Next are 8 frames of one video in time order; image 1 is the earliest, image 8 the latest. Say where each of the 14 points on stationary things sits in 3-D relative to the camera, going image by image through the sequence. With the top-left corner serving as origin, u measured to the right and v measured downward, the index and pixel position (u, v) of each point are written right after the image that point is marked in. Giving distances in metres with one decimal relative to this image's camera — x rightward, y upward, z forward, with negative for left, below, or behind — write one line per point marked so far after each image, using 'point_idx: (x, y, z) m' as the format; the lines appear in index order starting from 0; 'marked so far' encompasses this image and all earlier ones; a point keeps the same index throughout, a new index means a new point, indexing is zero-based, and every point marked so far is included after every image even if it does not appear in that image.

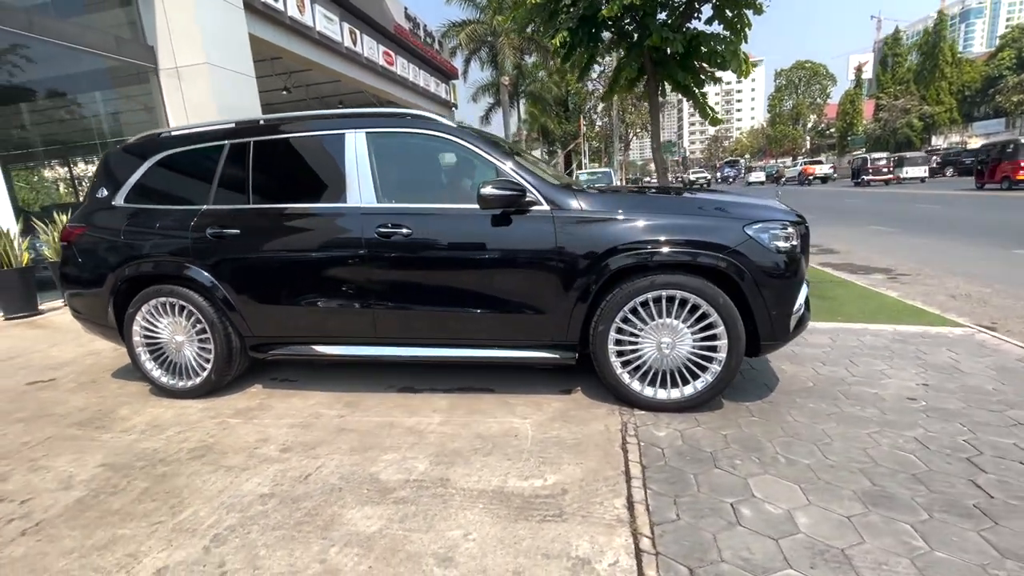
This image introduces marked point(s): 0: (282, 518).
0: (-1.2, -1.1, +2.4) m
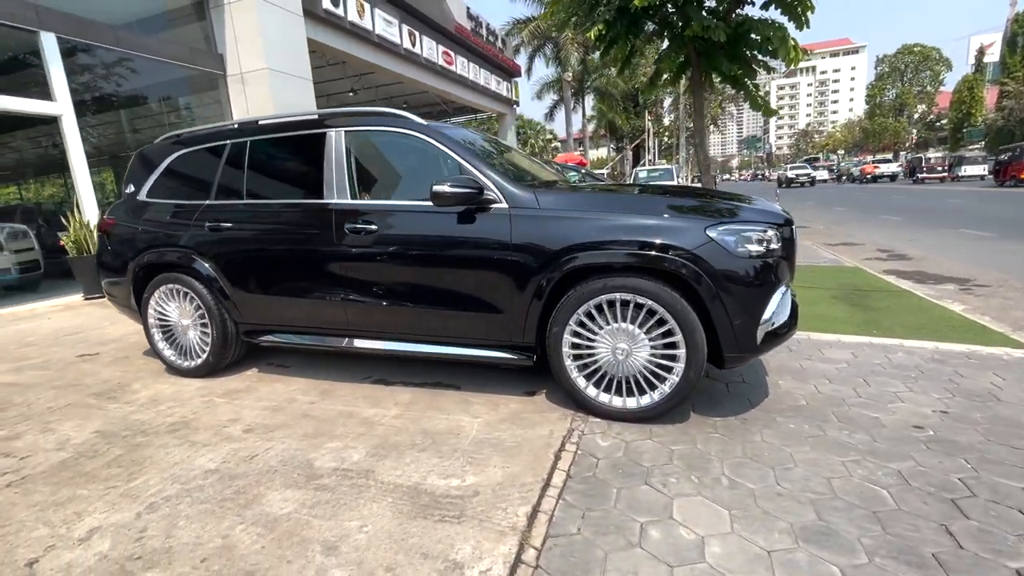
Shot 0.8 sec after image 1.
0: (-1.6, -1.1, +2.5) m
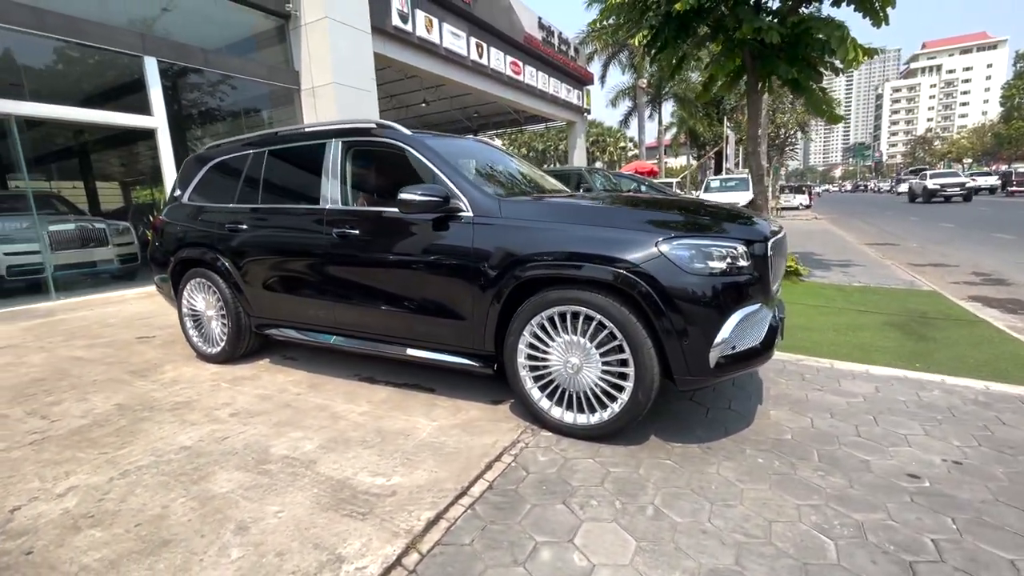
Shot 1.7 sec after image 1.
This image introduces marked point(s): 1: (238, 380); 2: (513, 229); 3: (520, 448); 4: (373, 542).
0: (-2.0, -1.1, +2.8) m
1: (-2.4, -0.8, +4.2) m
2: (0.0, +0.4, +3.1) m
3: (0.0, -1.0, +2.9) m
4: (-0.6, -1.1, +2.1) m
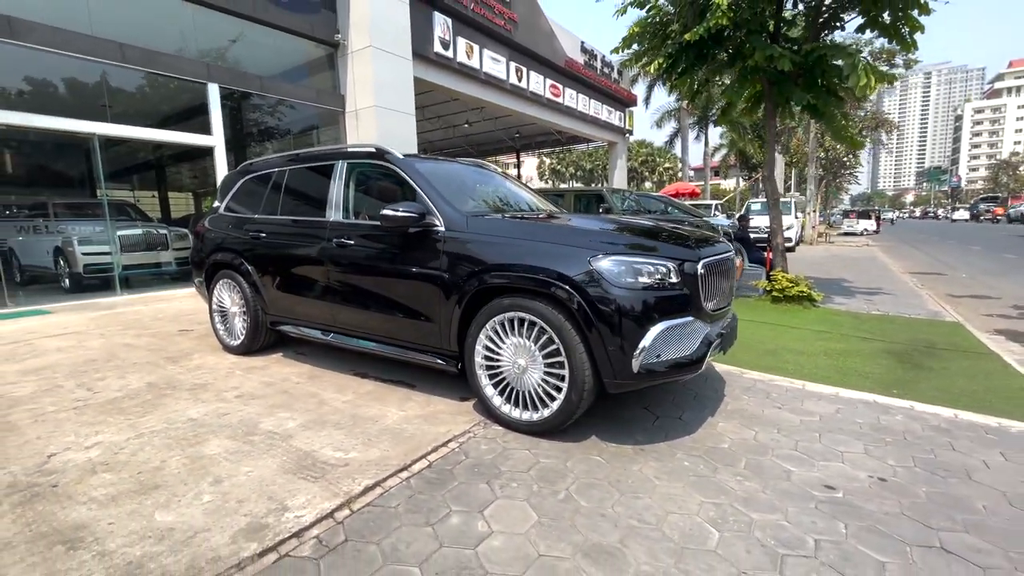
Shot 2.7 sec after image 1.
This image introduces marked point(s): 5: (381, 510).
0: (-2.3, -1.0, +3.4) m
1: (-2.6, -0.8, +4.8) m
2: (-0.3, +0.3, +3.5) m
3: (-0.3, -1.0, +3.3) m
4: (-1.0, -1.1, +2.5) m
5: (-0.7, -1.2, +2.5) m
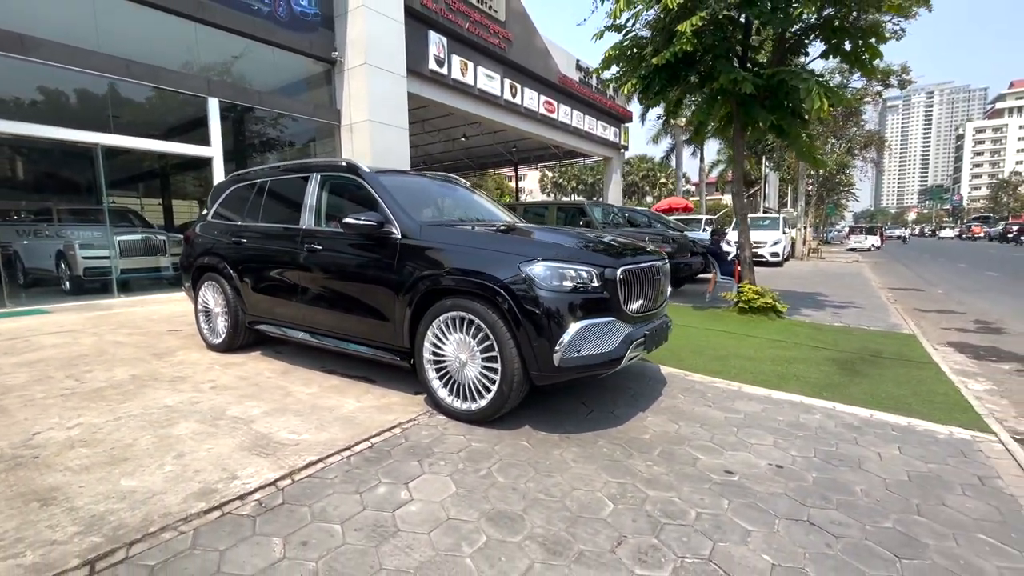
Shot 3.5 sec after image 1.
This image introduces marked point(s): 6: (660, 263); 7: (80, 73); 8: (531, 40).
0: (-2.8, -1.0, +3.7) m
1: (-3.1, -0.8, +5.2) m
2: (-0.7, +0.3, +3.9) m
3: (-0.8, -1.0, +3.6) m
4: (-1.5, -1.1, +2.9) m
5: (-1.1, -1.1, +2.8) m
6: (+1.3, +0.2, +4.1) m
7: (-7.9, +3.9, +8.8) m
8: (+0.8, +10.0, +19.4) m
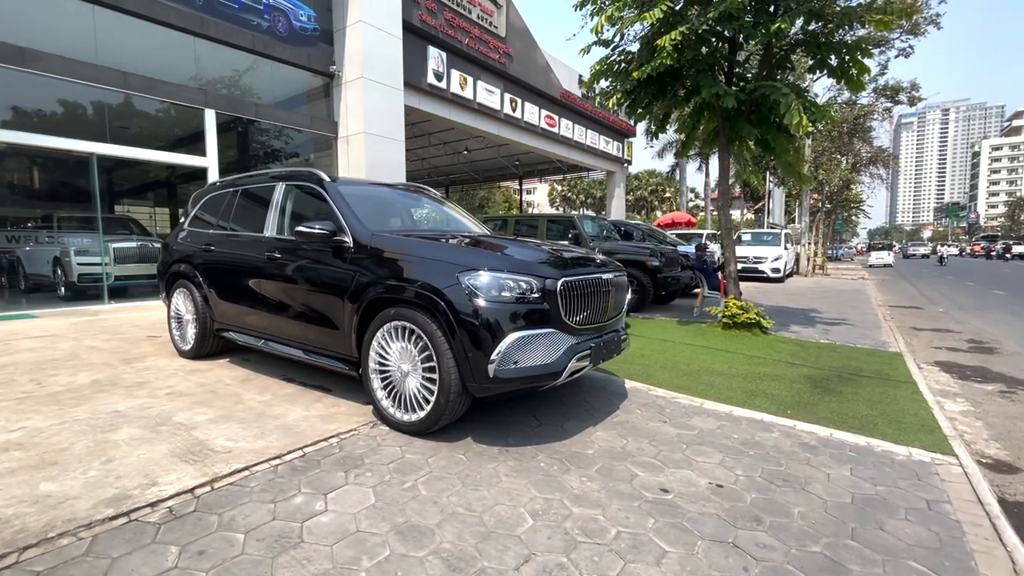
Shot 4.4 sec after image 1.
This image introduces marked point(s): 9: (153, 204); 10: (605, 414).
0: (-3.2, -1.0, +3.7) m
1: (-3.5, -0.9, +5.2) m
2: (-1.1, +0.2, +3.9) m
3: (-1.2, -1.1, +3.6) m
4: (-2.0, -1.1, +2.9) m
5: (-1.6, -1.2, +2.8) m
6: (+0.9, +0.1, +4.0) m
7: (-8.2, +3.8, +9.0) m
8: (+0.8, +9.5, +19.6) m
9: (-7.8, +1.8, +10.5) m
10: (+0.8, -1.1, +4.3) m
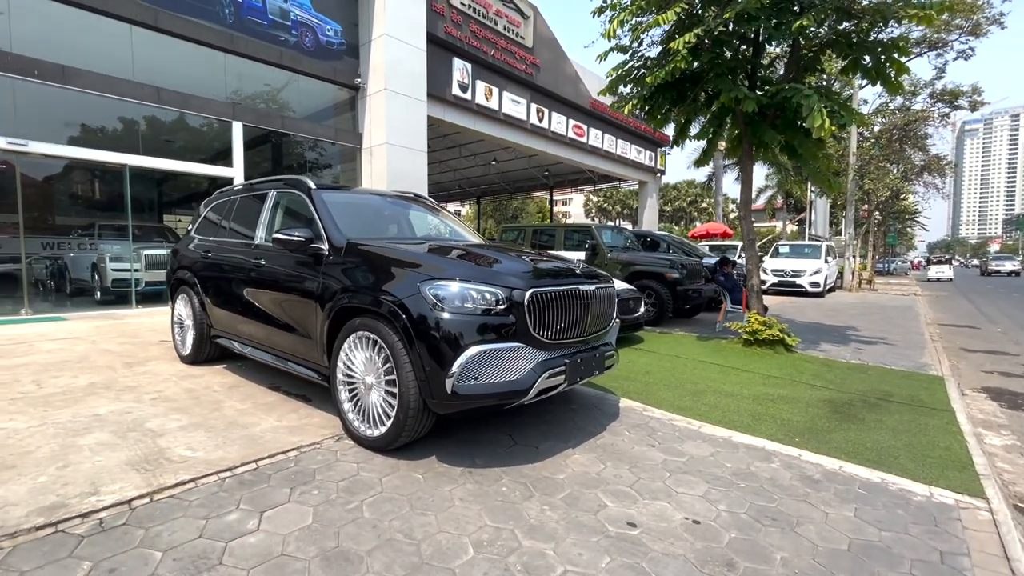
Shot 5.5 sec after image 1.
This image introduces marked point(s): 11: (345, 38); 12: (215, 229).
0: (-3.5, -1.1, +3.8) m
1: (-3.6, -1.0, +5.2) m
2: (-1.3, +0.2, +3.8) m
3: (-1.4, -1.2, +3.4) m
4: (-2.2, -1.2, +2.8) m
5: (-1.9, -1.2, +2.7) m
6: (+0.7, 0.0, +3.8) m
7: (-7.9, +3.7, +9.5) m
8: (+2.0, +9.1, +19.5) m
9: (-7.4, +1.7, +10.9) m
10: (+0.6, -1.2, +4.0) m
11: (-4.5, +6.7, +12.8) m
12: (-3.6, +0.7, +5.8) m
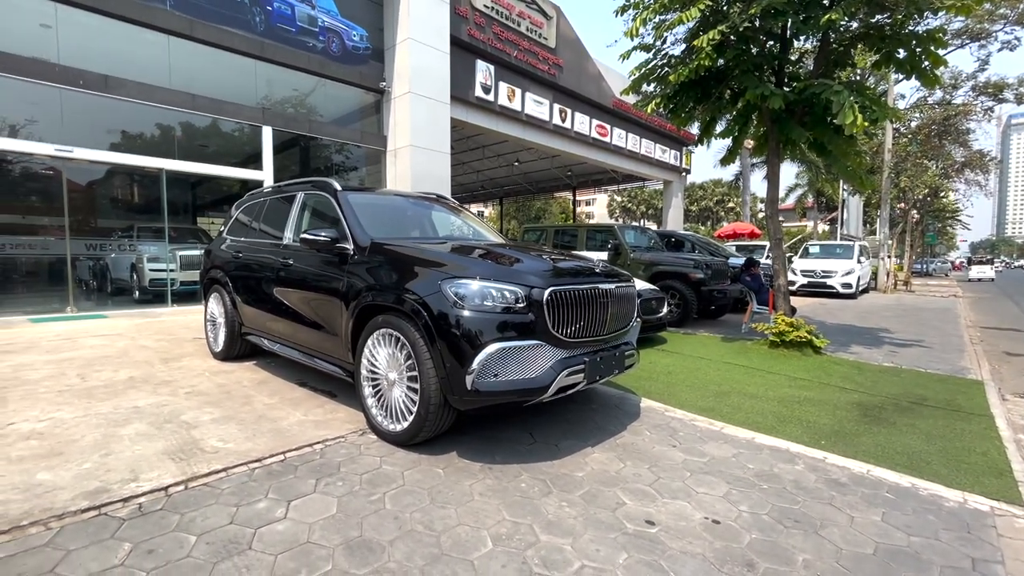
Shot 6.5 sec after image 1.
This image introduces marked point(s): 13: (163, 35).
0: (-3.3, -1.1, +4.0) m
1: (-3.3, -1.0, +5.4) m
2: (-1.2, +0.2, +3.9) m
3: (-1.3, -1.1, +3.5) m
4: (-2.1, -1.2, +2.9) m
5: (-1.8, -1.2, +2.8) m
6: (+0.8, 0.0, +3.8) m
7: (-7.5, +3.8, +10.0) m
8: (+2.9, +9.0, +19.5) m
9: (-6.9, +1.7, +11.3) m
10: (+0.8, -1.2, +4.0) m
11: (-3.9, +6.7, +13.1) m
12: (-3.3, +0.7, +6.0) m
13: (-7.2, +5.2, +9.8) m
